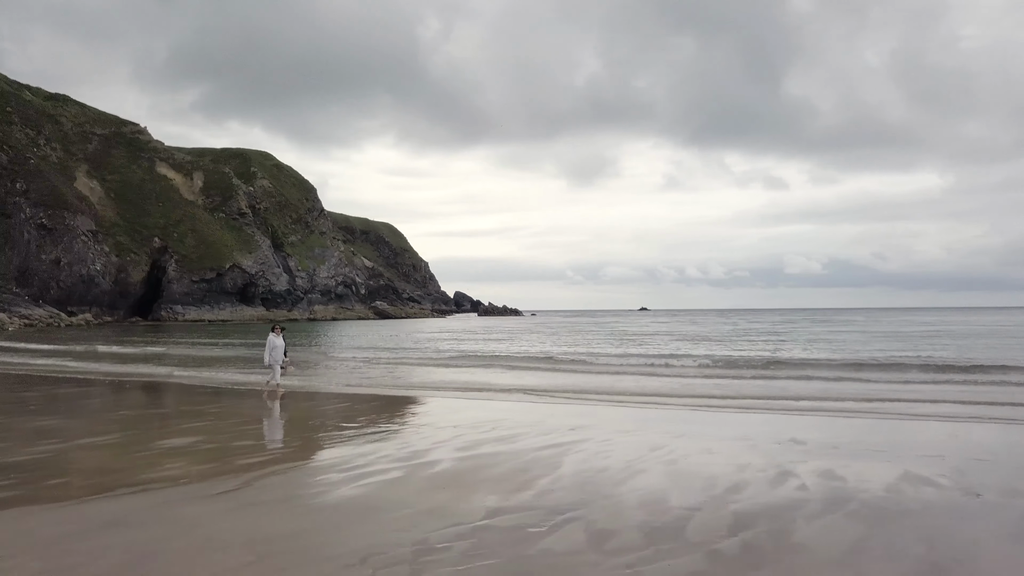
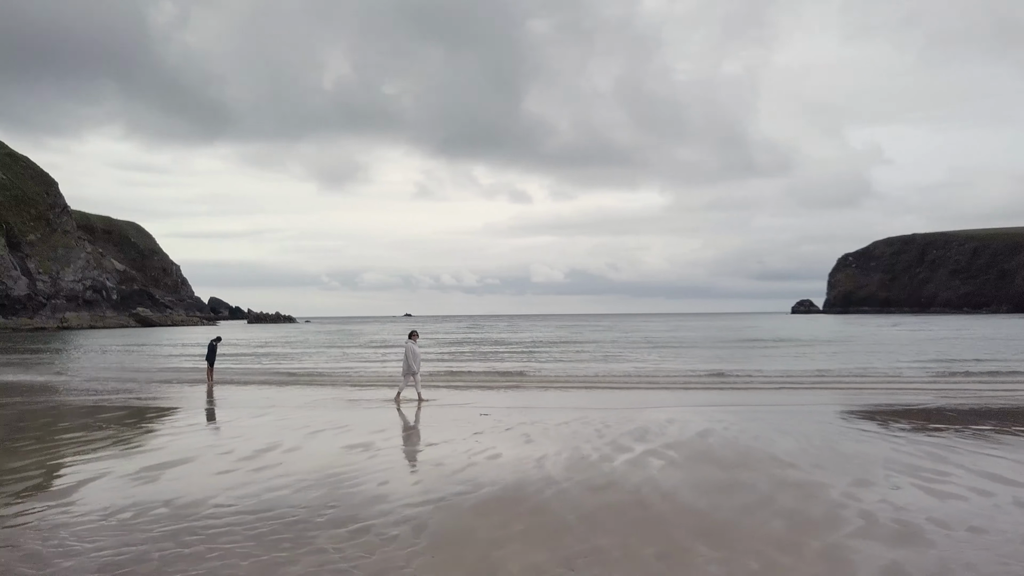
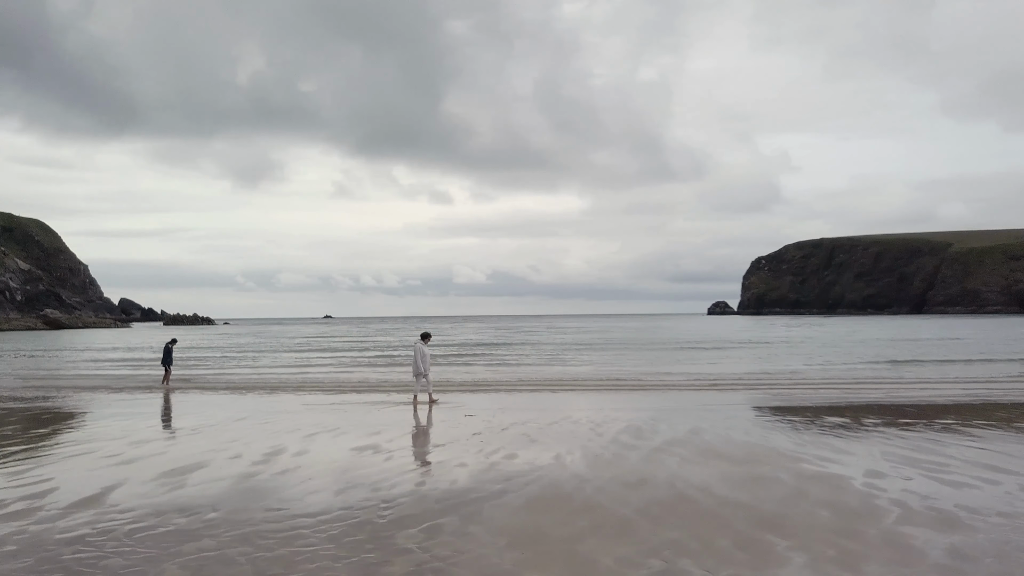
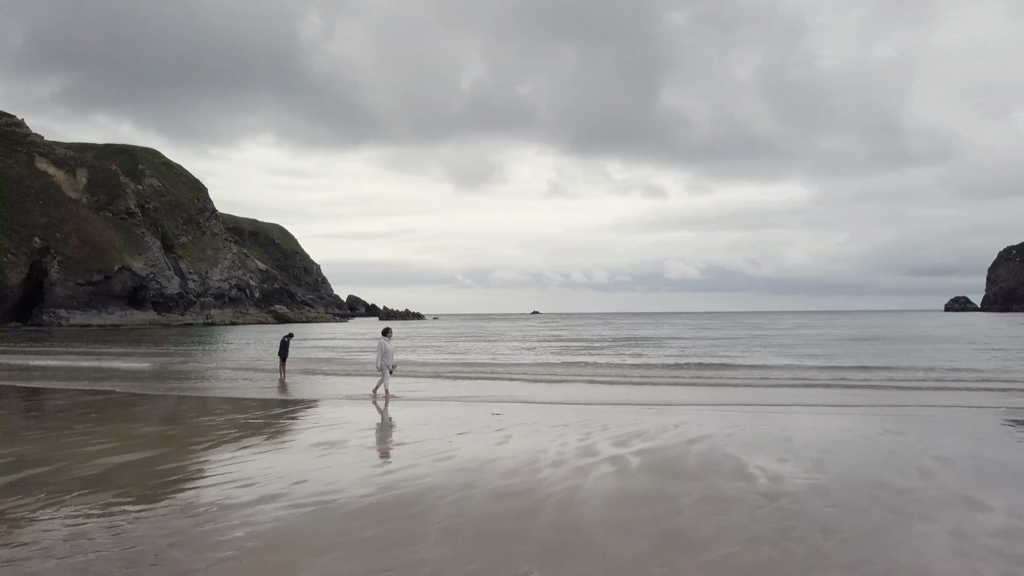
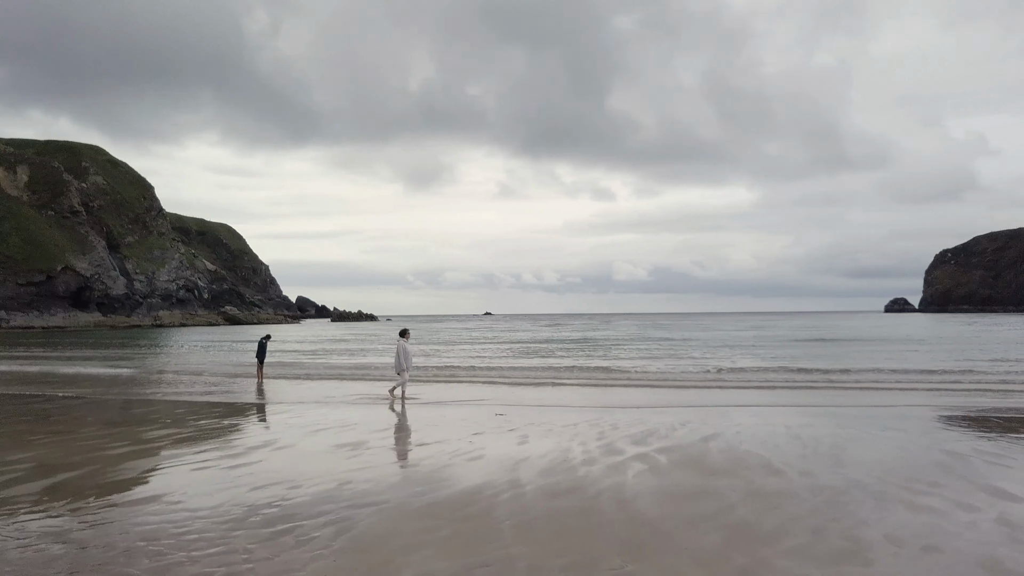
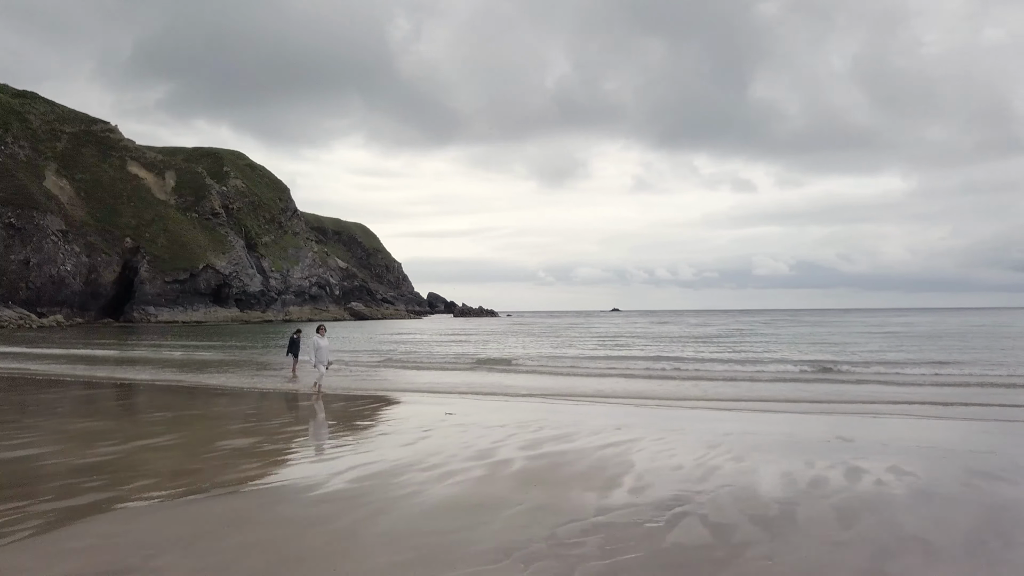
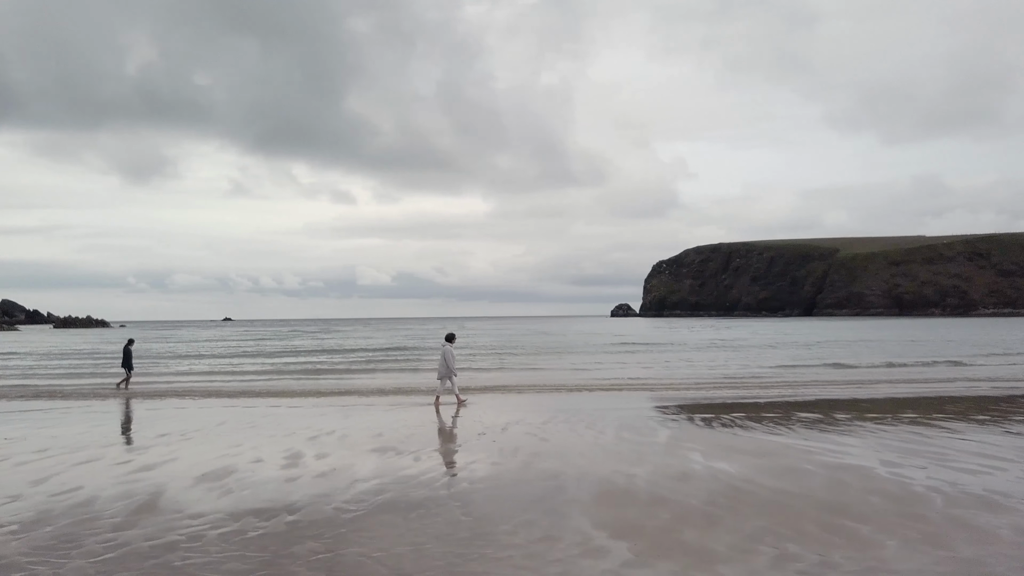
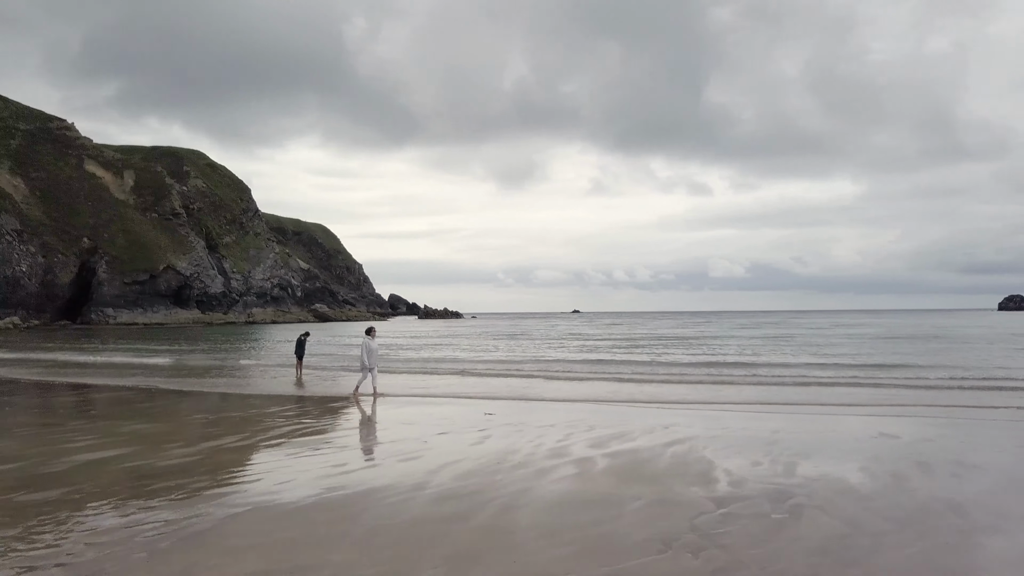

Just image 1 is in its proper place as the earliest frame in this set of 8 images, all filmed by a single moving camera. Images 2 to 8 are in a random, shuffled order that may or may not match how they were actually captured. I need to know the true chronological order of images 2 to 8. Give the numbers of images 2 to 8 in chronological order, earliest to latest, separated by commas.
6, 8, 4, 5, 2, 3, 7
